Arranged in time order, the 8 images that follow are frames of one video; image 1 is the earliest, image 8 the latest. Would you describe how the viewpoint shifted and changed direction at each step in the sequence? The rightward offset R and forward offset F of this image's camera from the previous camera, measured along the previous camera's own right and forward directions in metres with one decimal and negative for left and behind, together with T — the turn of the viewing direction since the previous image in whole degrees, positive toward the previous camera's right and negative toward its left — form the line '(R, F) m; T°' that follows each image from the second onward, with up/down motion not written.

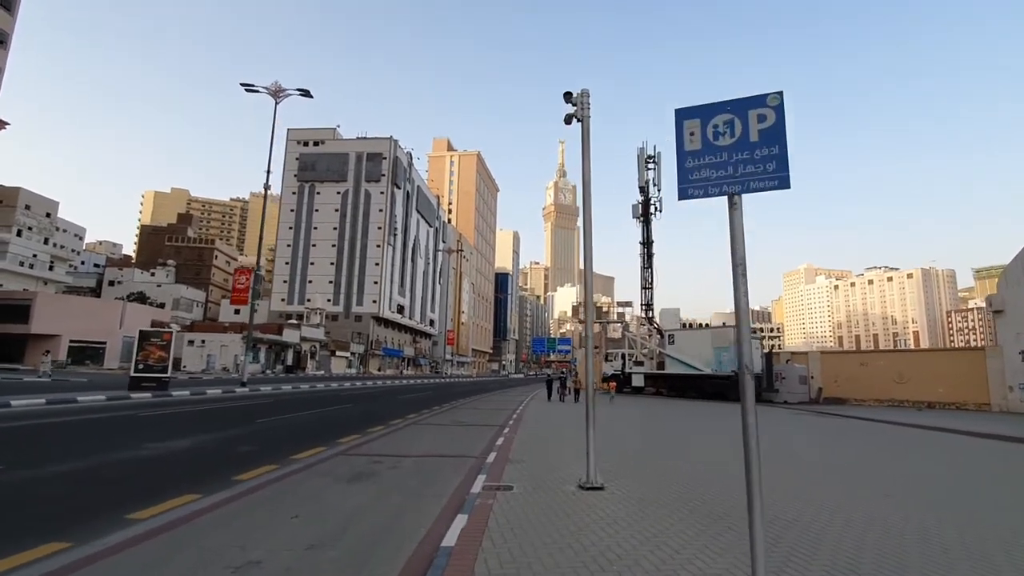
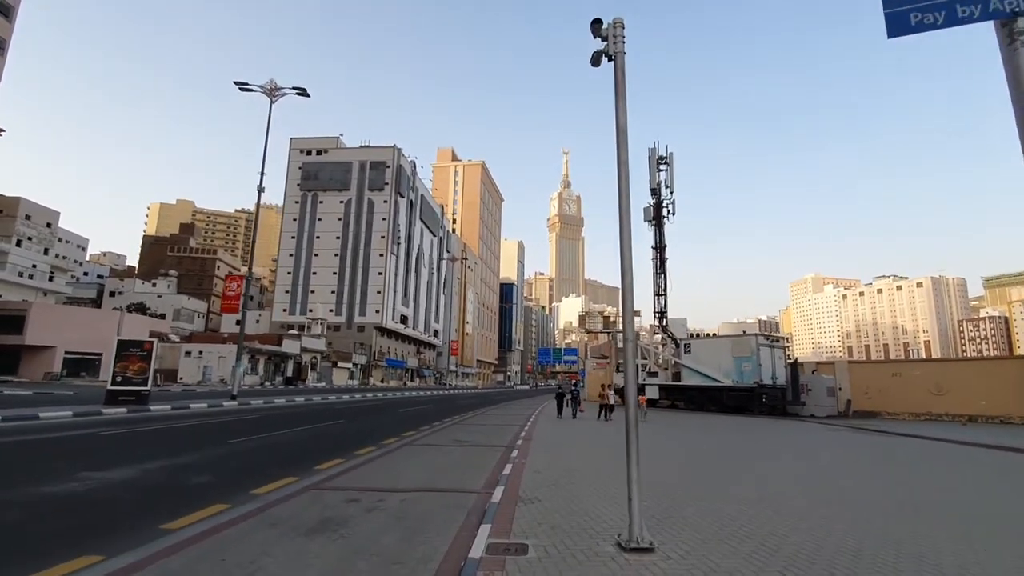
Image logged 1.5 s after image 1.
(-0.1, +1.8) m; 0°
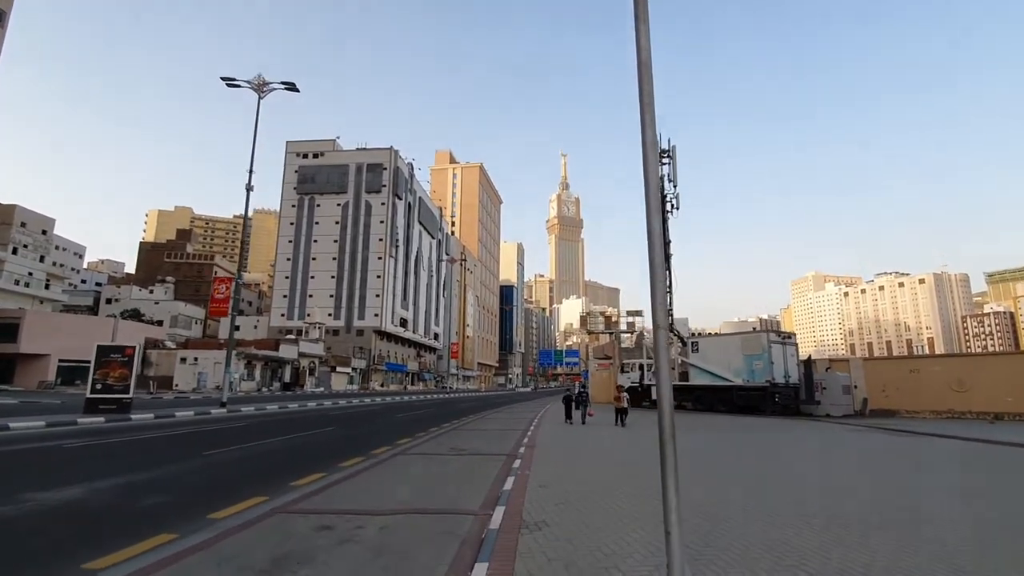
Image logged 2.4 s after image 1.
(0.0, +1.1) m; 0°
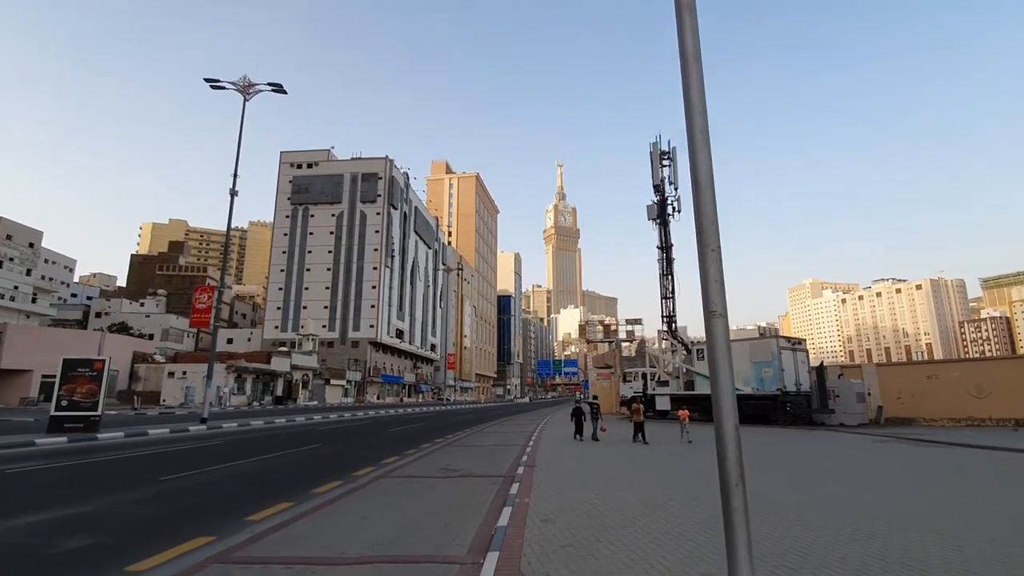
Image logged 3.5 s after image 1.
(0.0, +1.3) m; 0°
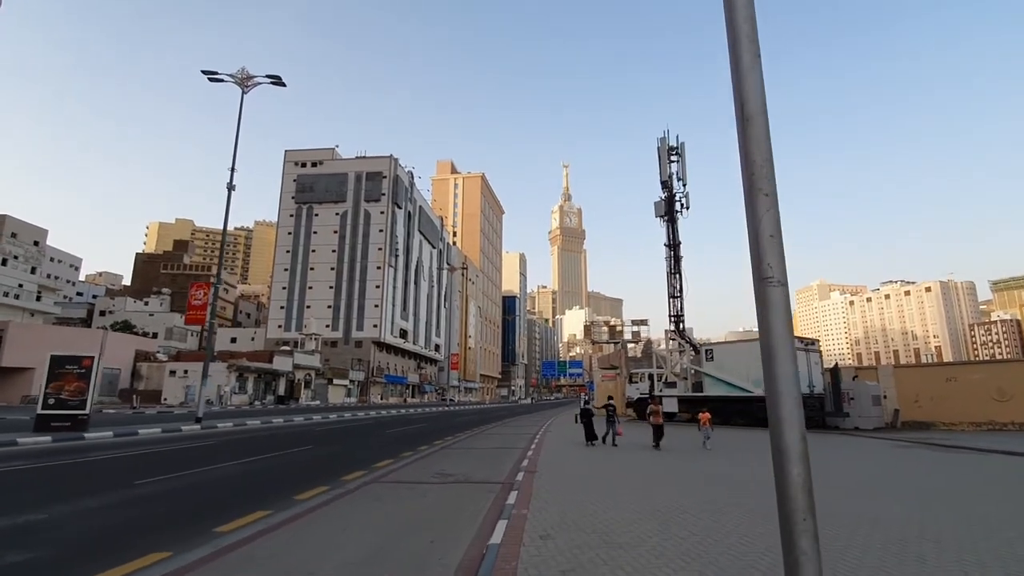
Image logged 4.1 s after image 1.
(+0.1, +0.8) m; -1°
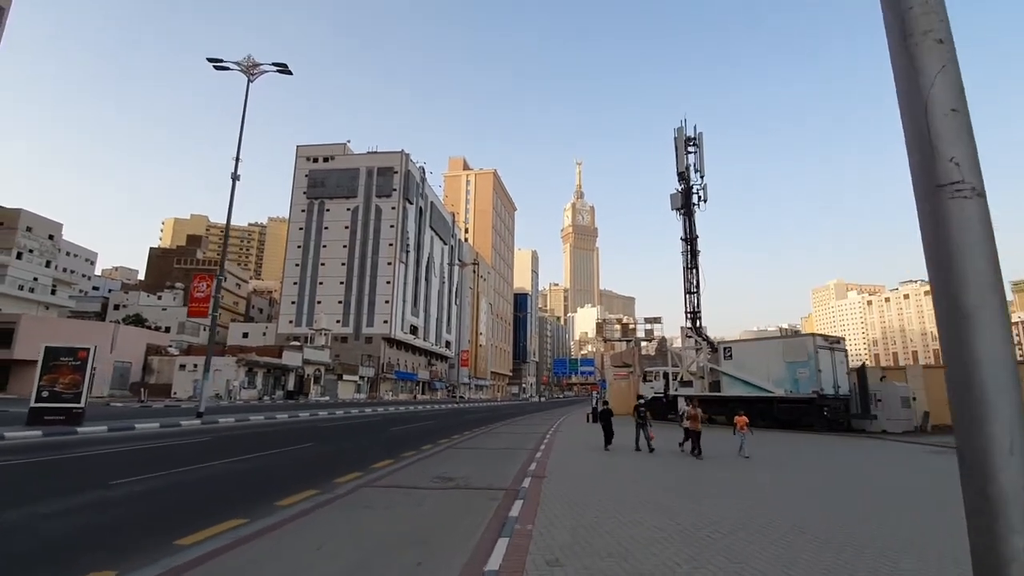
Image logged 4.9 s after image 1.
(+0.1, +0.9) m; -1°
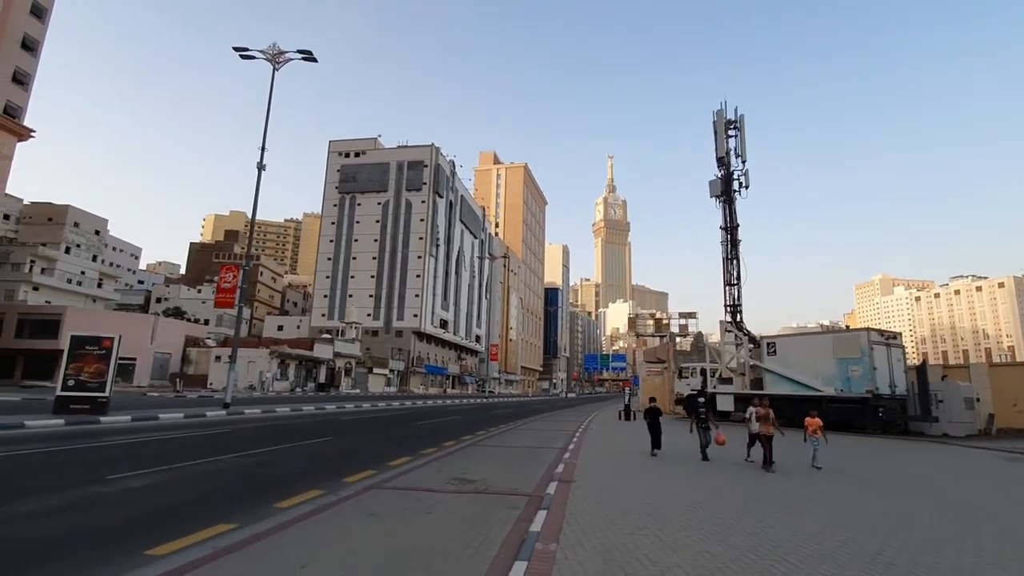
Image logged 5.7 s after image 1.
(+0.1, +1.0) m; -3°
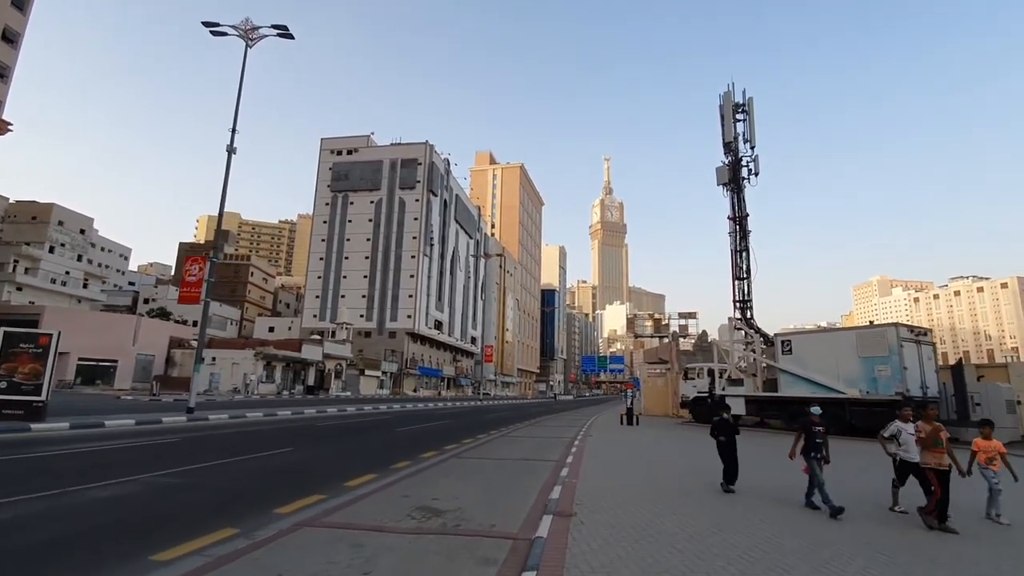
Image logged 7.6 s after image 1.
(+0.2, +2.1) m; 0°
